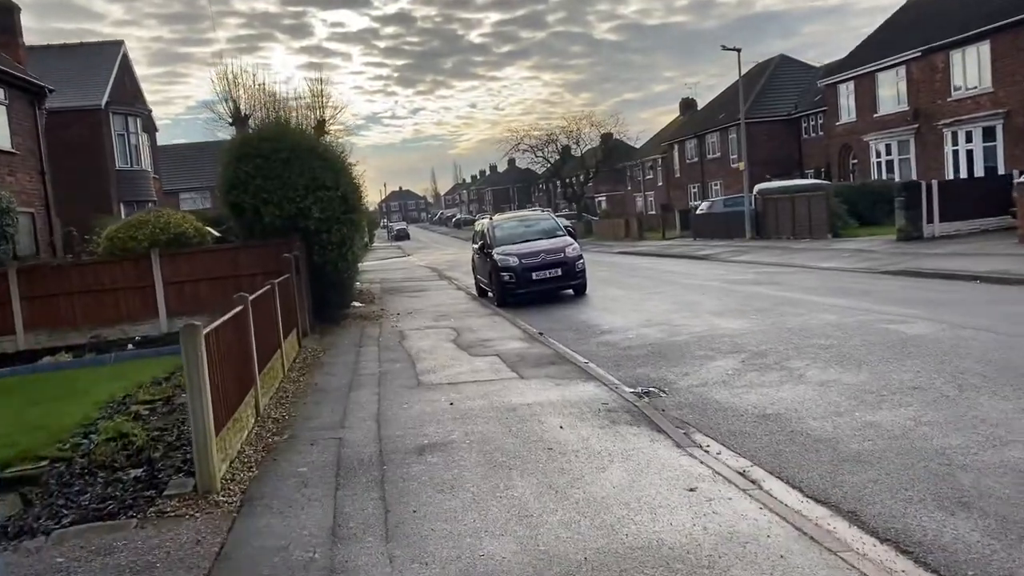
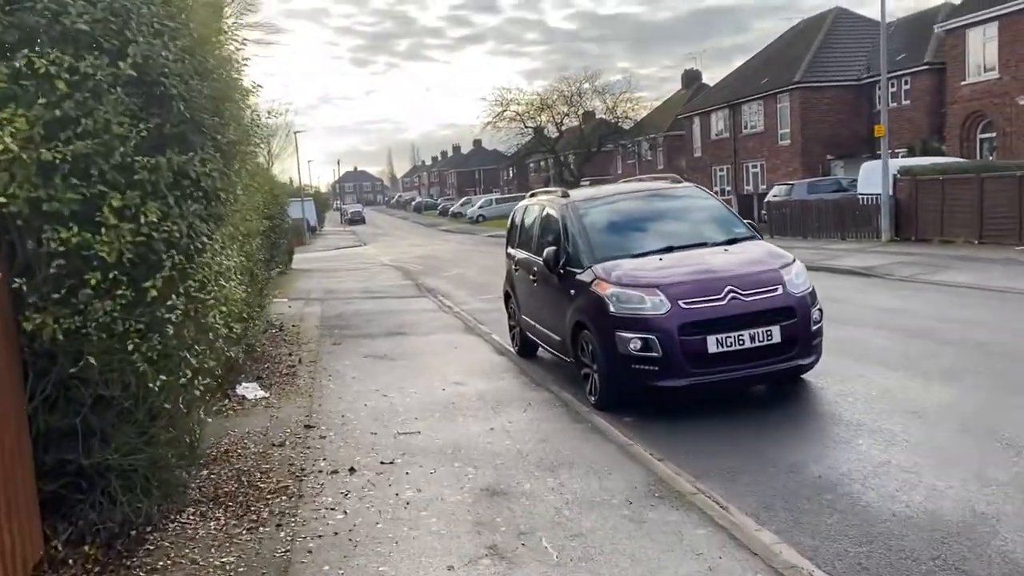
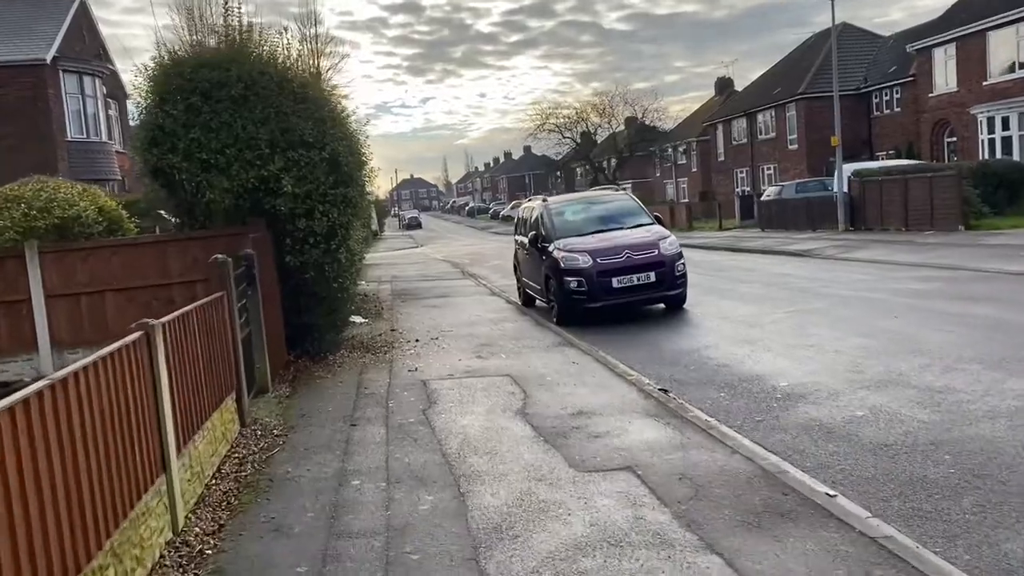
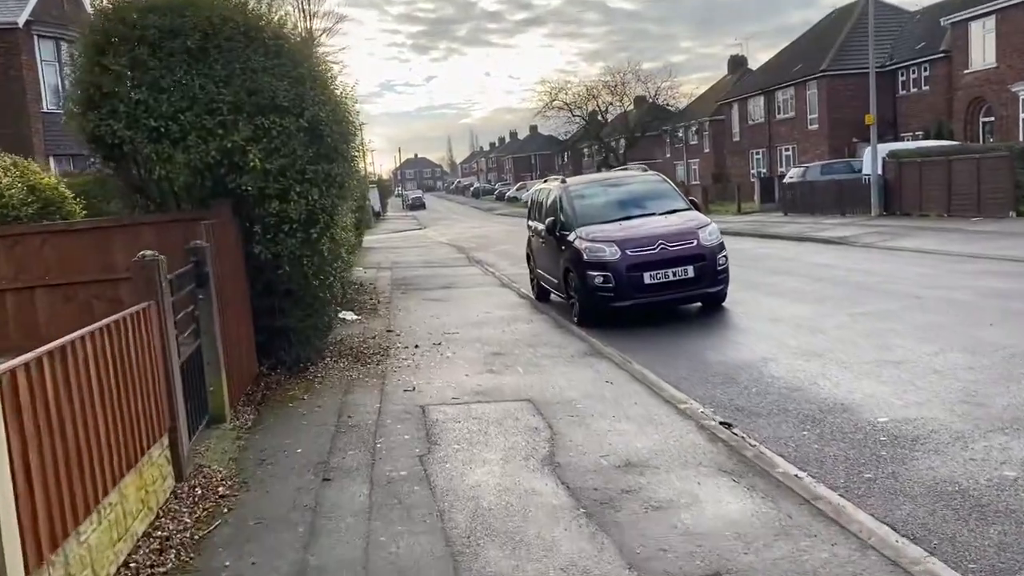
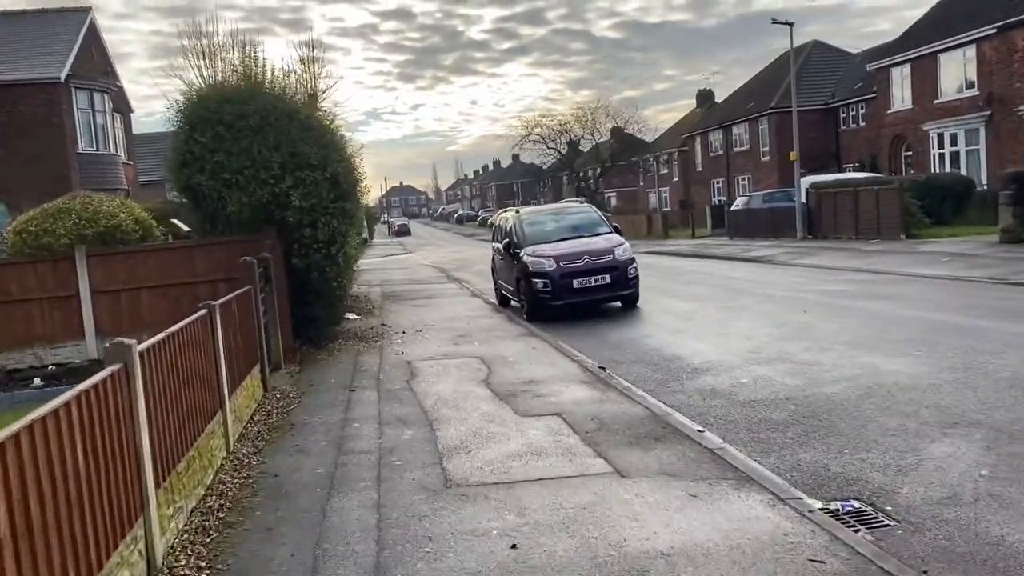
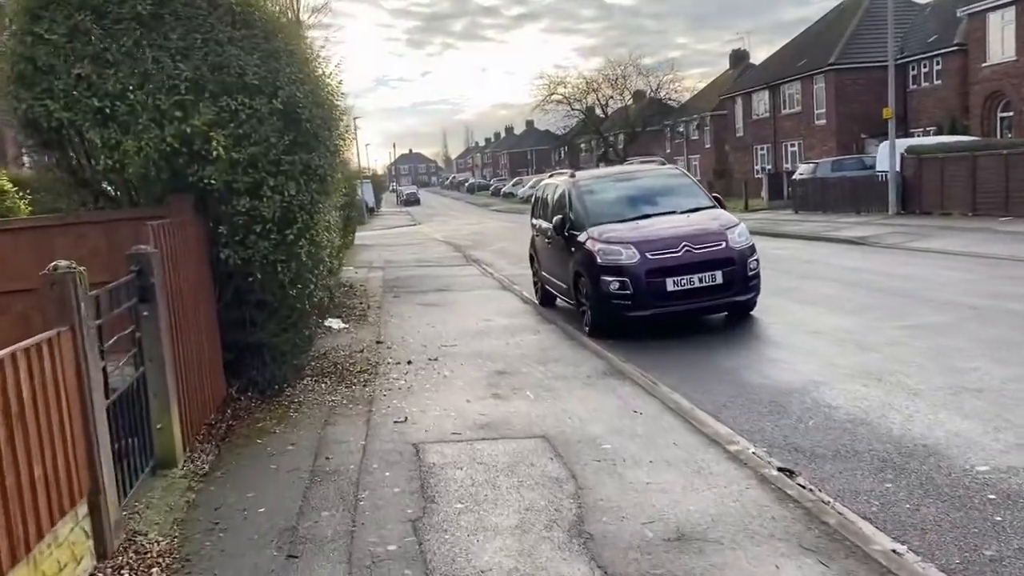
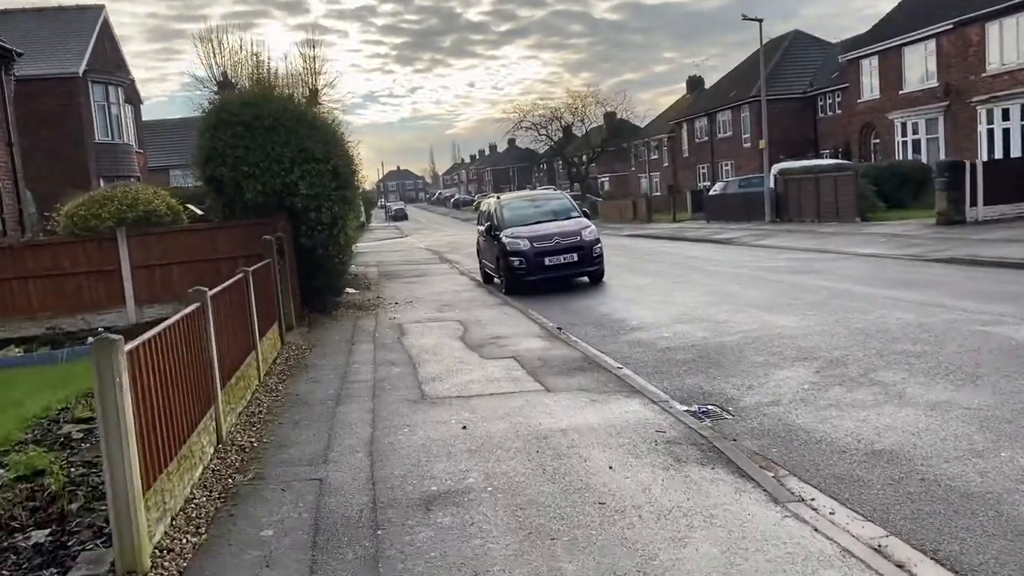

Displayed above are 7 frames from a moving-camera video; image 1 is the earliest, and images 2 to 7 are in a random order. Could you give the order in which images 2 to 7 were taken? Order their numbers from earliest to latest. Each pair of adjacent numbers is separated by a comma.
7, 5, 3, 4, 6, 2
